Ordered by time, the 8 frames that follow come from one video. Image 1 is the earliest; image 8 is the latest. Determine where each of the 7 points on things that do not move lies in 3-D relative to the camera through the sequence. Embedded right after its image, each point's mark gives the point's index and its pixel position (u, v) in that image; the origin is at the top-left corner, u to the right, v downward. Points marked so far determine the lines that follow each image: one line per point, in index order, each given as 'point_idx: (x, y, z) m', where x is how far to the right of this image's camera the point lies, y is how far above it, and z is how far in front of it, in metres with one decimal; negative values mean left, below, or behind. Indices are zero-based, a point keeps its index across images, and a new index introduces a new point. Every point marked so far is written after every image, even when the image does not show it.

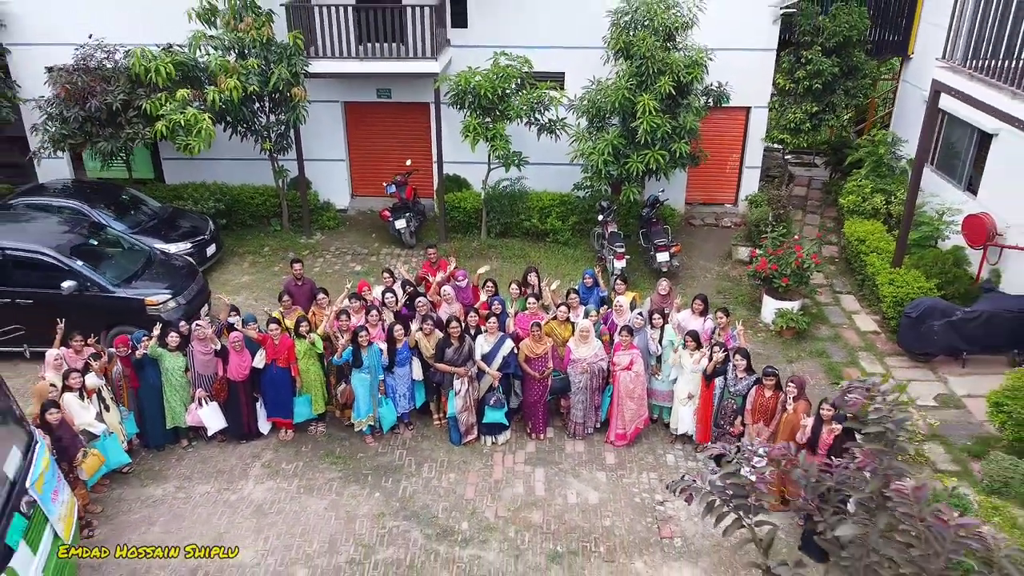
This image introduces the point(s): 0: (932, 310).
0: (+4.1, -0.2, +8.0) m
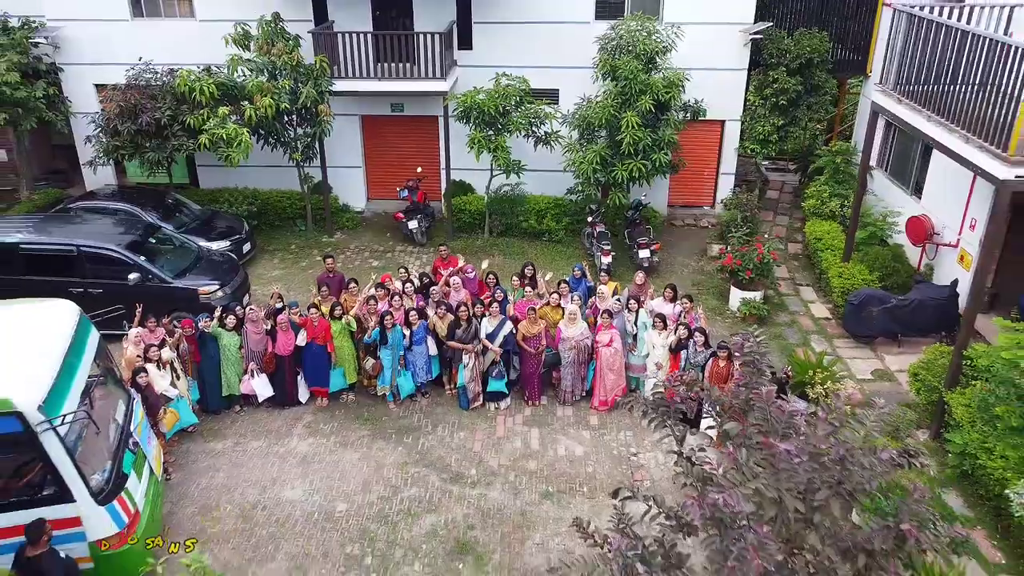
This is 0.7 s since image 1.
0: (+4.1, -0.1, +9.3) m
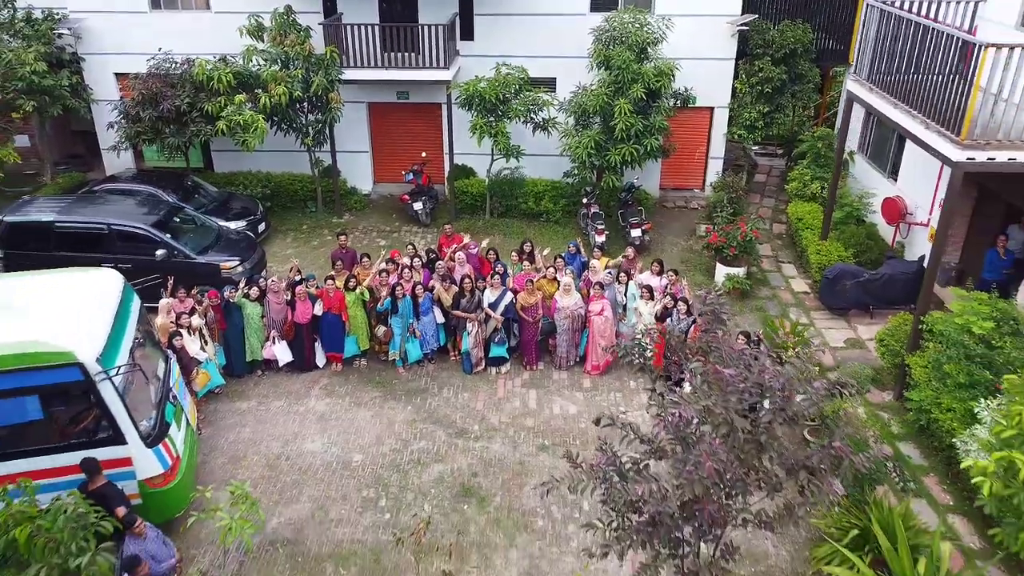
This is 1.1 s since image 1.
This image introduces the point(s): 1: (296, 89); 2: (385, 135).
0: (+4.1, +0.2, +10.0) m
1: (-3.2, +2.9, +11.8) m
2: (-2.2, +2.6, +13.7) m
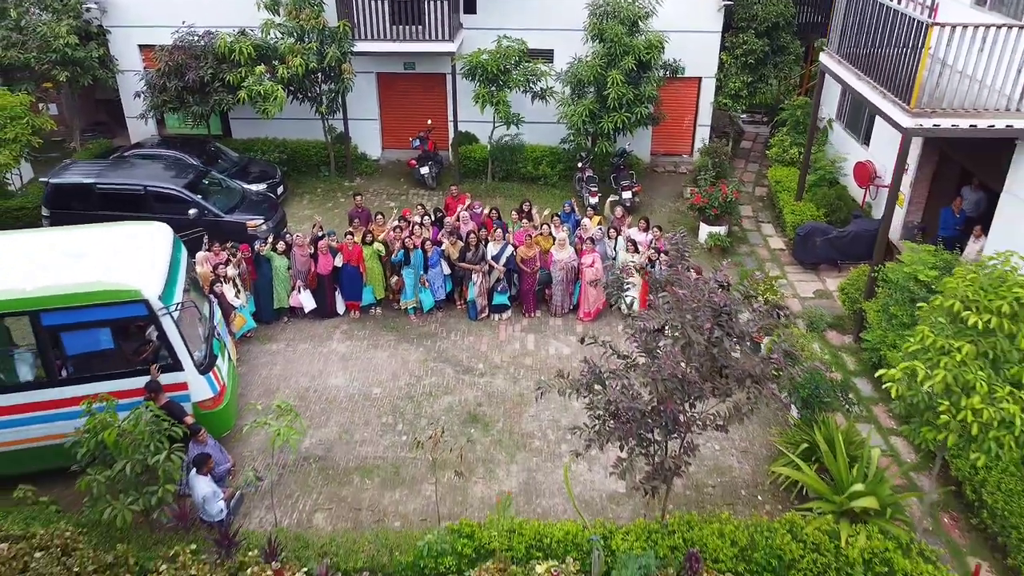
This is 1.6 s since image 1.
0: (+4.1, +0.8, +11.0) m
1: (-3.2, +3.6, +12.7) m
2: (-2.2, +3.4, +14.6) m
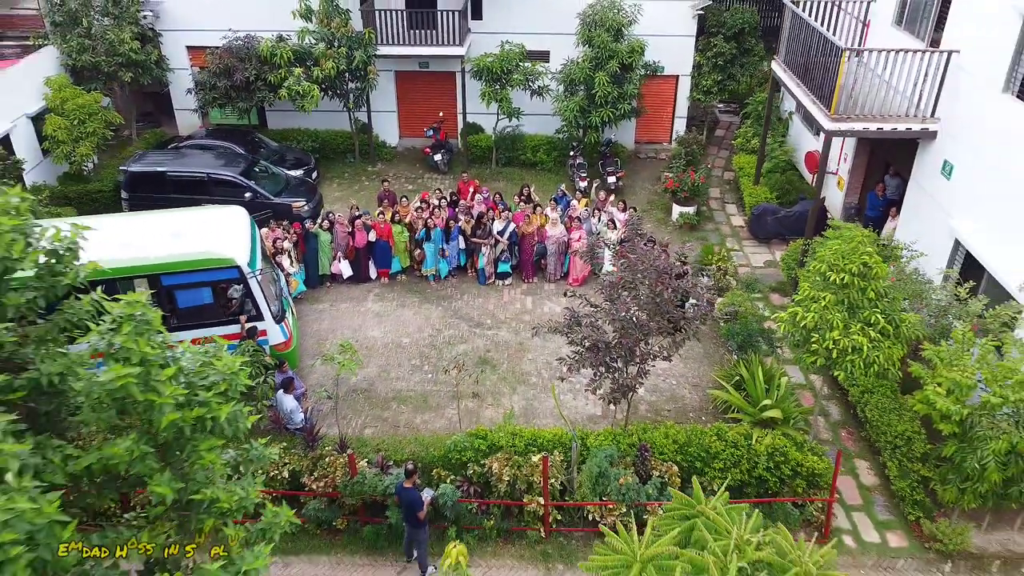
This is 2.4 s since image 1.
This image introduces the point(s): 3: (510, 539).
0: (+4.2, +1.3, +13.2) m
1: (-3.2, +4.2, +14.8) m
2: (-2.1, +4.0, +16.7) m
3: (0.0, -2.5, +7.9) m
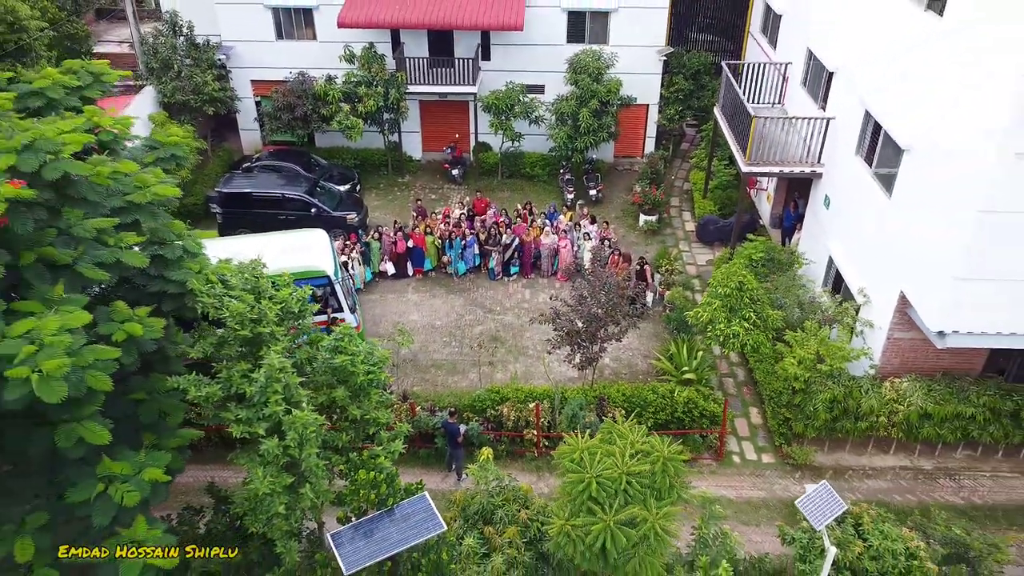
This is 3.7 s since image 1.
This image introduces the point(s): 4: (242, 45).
0: (+4.2, +1.4, +17.3) m
1: (-3.1, +4.4, +18.7) m
2: (-2.1, +4.3, +20.6) m
3: (0.0, -2.6, +12.1) m
4: (-6.7, +6.0, +19.8) m
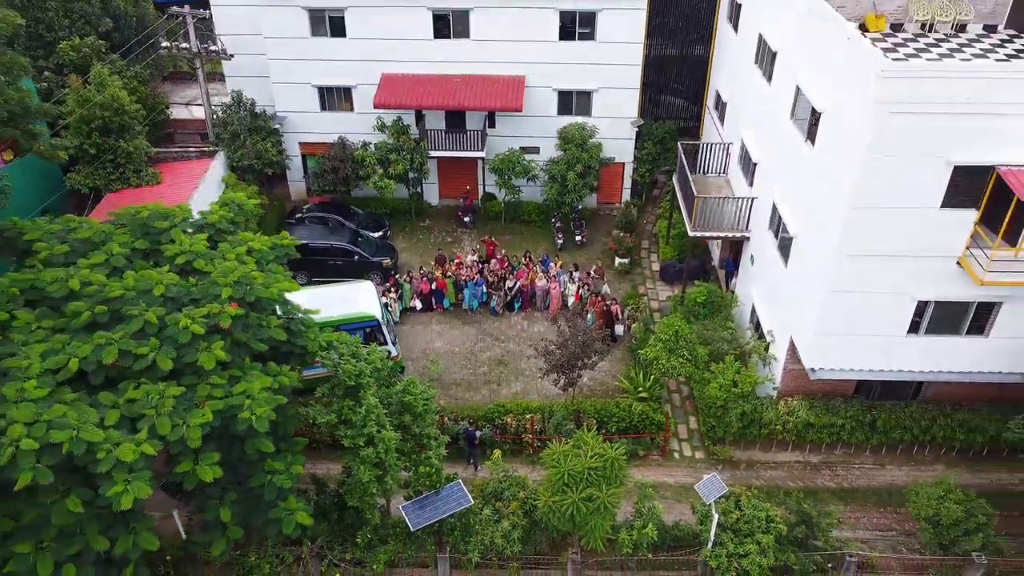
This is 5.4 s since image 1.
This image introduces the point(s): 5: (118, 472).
0: (+4.3, +0.6, +21.8) m
1: (-3.1, +3.6, +23.2) m
2: (-2.1, +3.5, +25.2) m
3: (+0.1, -3.5, +16.7) m
4: (-6.6, +5.2, +24.3) m
5: (-4.6, -2.1, +9.3) m
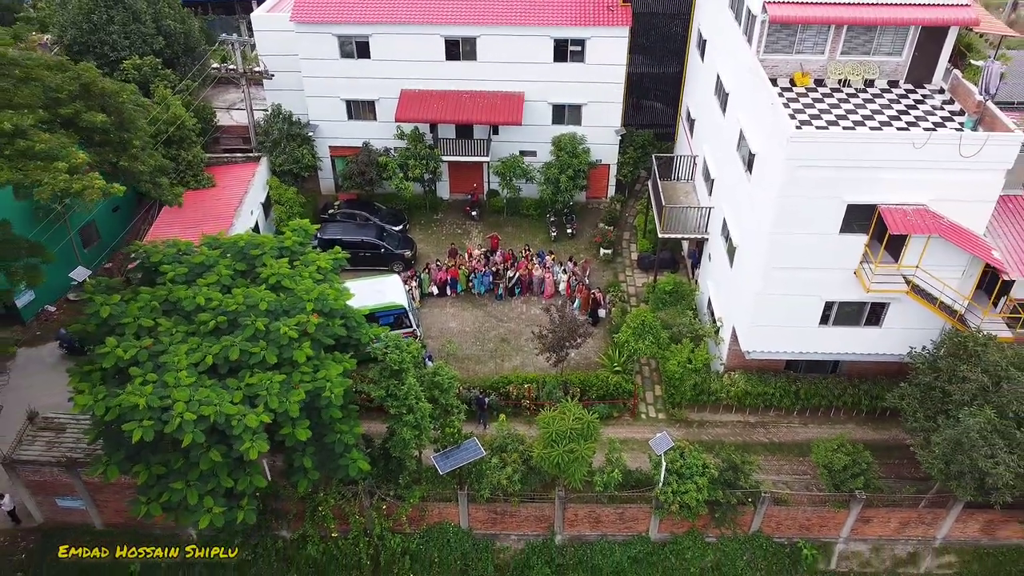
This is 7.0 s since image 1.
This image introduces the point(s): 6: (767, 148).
0: (+4.3, +1.0, +26.0) m
1: (-3.0, +4.1, +27.2) m
2: (-2.0, +4.1, +29.1) m
3: (+0.1, -3.4, +21.2) m
4: (-6.6, +5.8, +28.2) m
5: (-4.5, -2.5, +13.6) m
6: (+5.6, +3.1, +17.5) m
